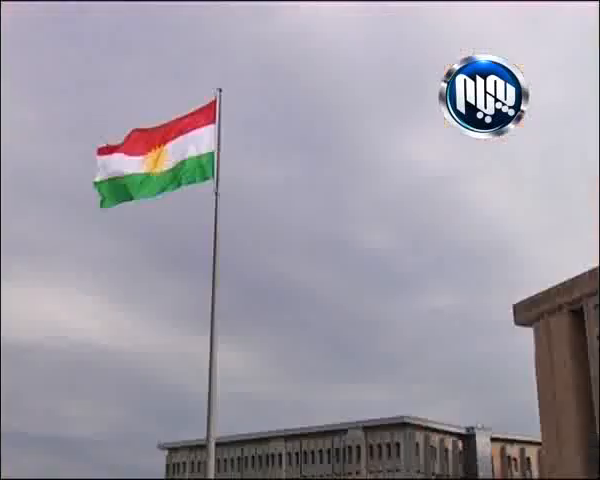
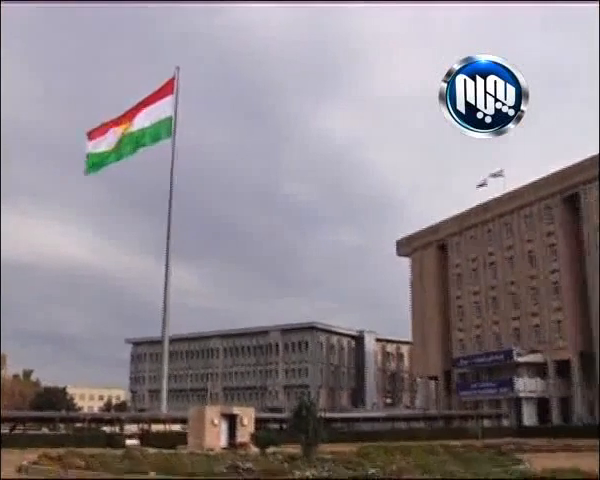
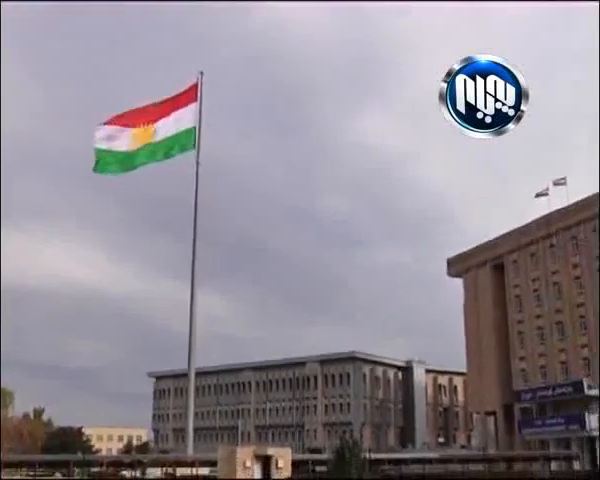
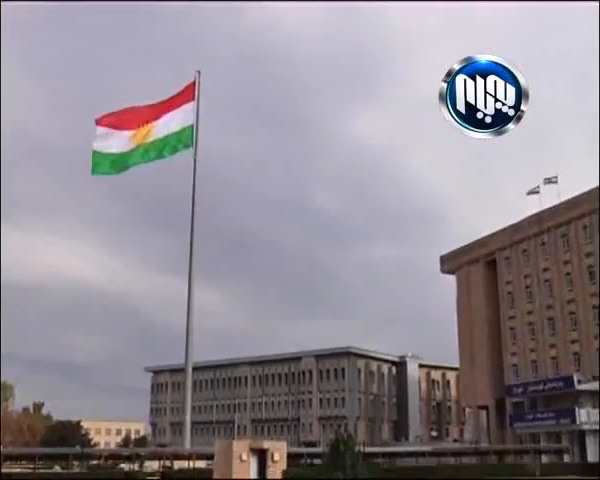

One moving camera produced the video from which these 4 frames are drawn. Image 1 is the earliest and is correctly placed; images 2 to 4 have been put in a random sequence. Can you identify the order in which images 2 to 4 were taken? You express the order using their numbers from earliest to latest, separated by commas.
3, 4, 2
